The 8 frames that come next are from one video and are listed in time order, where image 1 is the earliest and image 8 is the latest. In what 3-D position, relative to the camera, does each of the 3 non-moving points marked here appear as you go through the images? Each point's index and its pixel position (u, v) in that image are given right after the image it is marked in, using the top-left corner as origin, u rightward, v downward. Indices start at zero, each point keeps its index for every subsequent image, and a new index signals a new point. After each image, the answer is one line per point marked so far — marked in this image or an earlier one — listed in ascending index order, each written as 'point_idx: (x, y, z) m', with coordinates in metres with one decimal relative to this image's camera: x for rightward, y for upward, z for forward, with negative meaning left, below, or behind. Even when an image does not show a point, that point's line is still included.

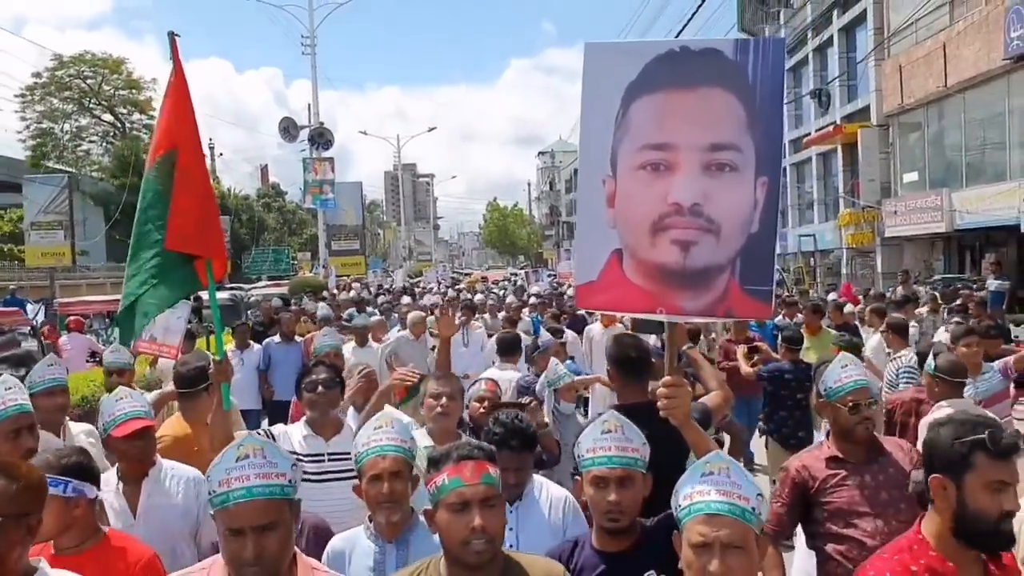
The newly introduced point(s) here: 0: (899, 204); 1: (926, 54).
0: (+7.5, +1.6, +20.1) m
1: (+7.4, +4.2, +18.5) m
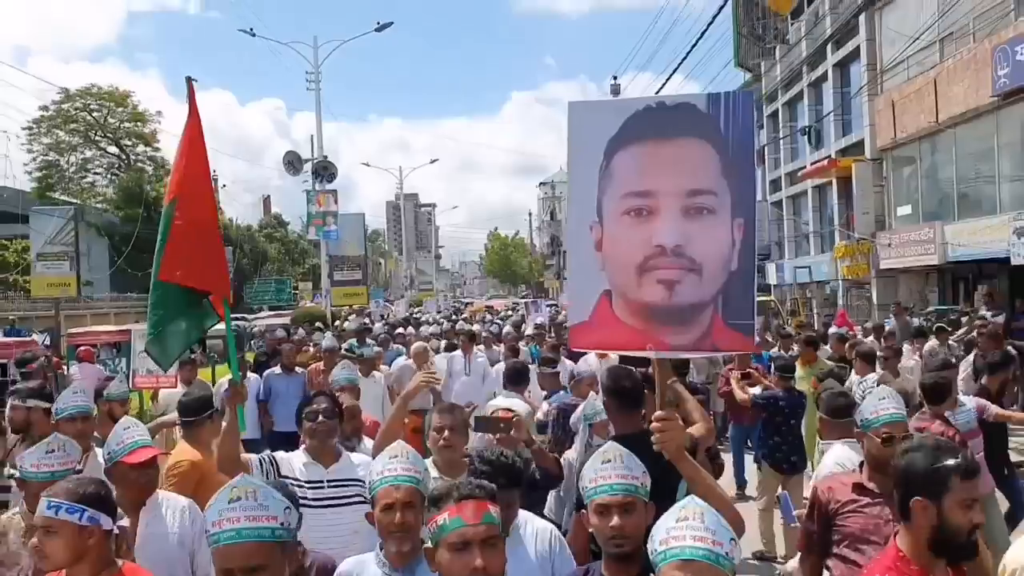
0: (+7.5, +1.0, +20.4) m
1: (+7.4, +3.6, +18.9) m
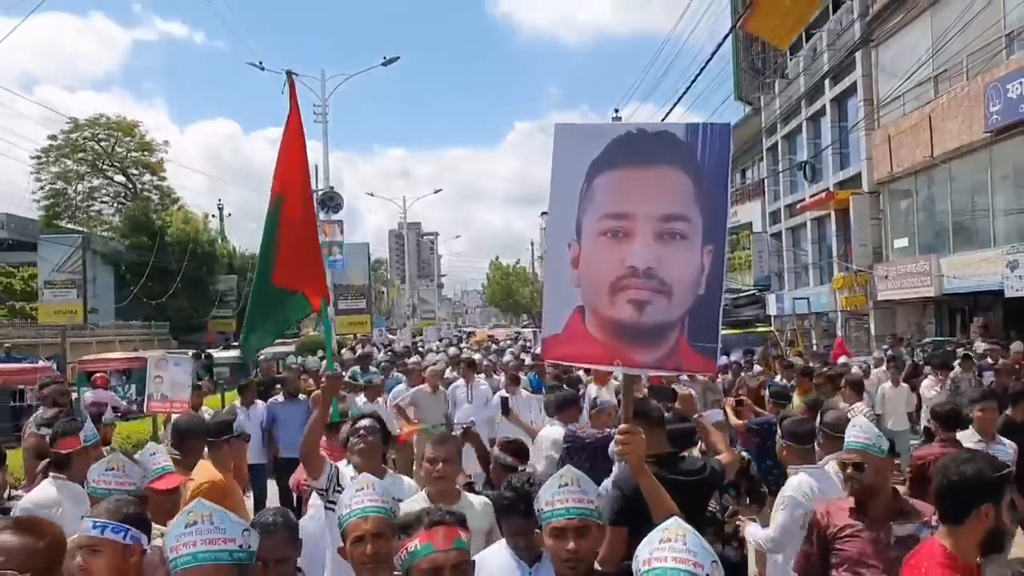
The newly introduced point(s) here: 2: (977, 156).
0: (+7.5, +0.4, +20.7) m
1: (+7.4, +3.0, +19.2) m
2: (+7.7, +2.2, +17.1) m
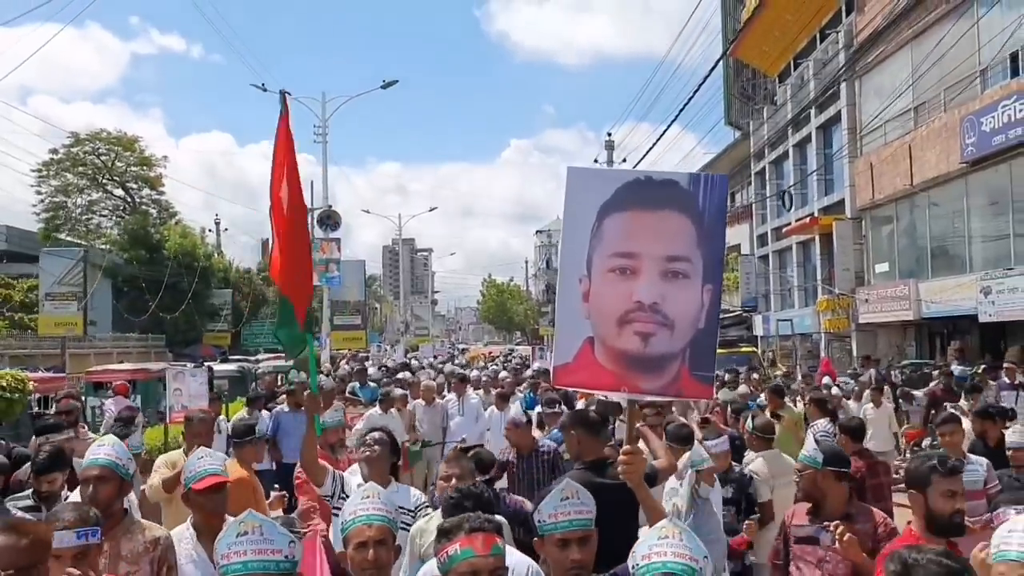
0: (+7.4, -0.1, +21.3) m
1: (+7.3, +2.6, +19.9) m
2: (+7.6, +1.8, +17.8) m
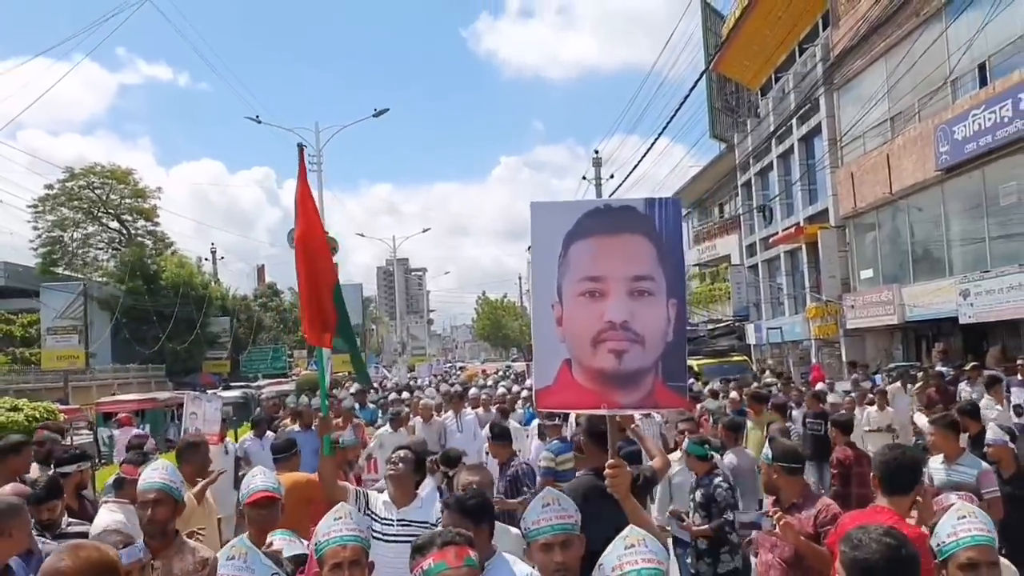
0: (+7.3, -0.2, +21.8) m
1: (+7.1, +2.5, +20.5) m
2: (+7.4, +1.7, +18.3) m
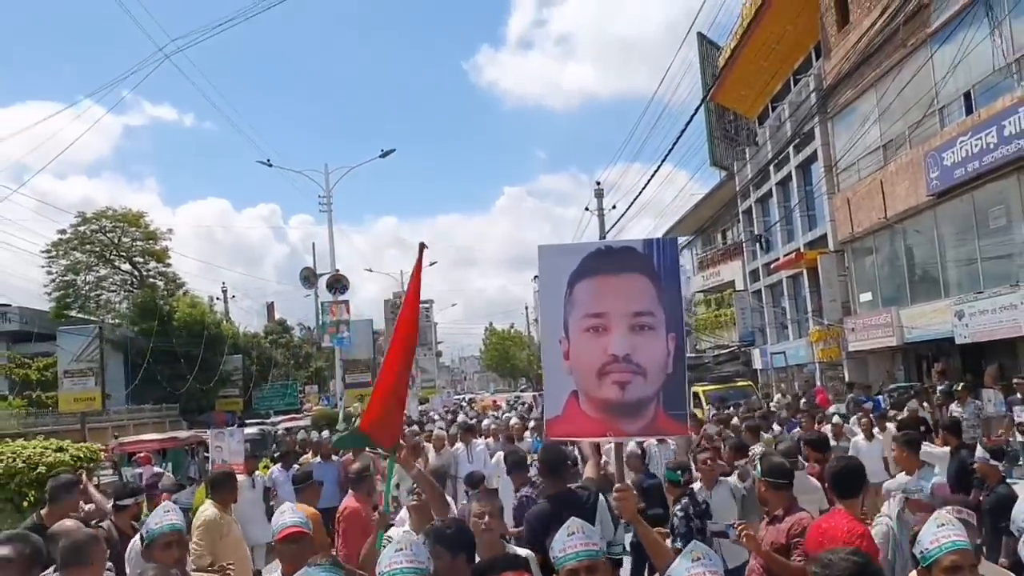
0: (+7.4, -0.7, +22.2) m
1: (+7.2, +2.0, +21.0) m
2: (+7.5, +1.3, +18.8) m
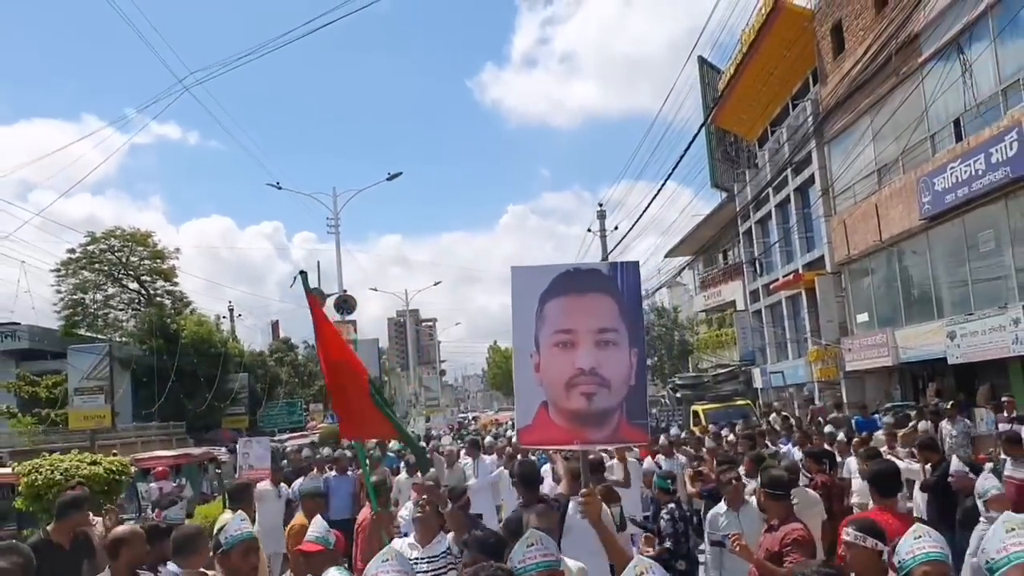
0: (+7.5, -1.2, +22.7) m
1: (+7.3, +1.6, +21.5) m
2: (+7.6, +0.9, +19.3) m
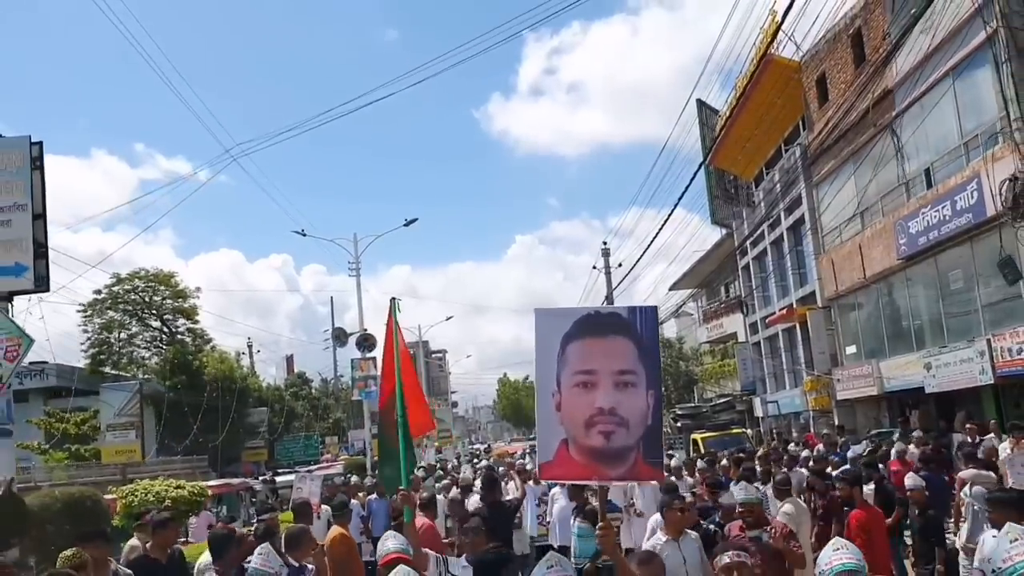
0: (+7.7, -2.0, +24.1) m
1: (+7.5, +0.8, +23.0) m
2: (+7.8, +0.2, +20.8) m
